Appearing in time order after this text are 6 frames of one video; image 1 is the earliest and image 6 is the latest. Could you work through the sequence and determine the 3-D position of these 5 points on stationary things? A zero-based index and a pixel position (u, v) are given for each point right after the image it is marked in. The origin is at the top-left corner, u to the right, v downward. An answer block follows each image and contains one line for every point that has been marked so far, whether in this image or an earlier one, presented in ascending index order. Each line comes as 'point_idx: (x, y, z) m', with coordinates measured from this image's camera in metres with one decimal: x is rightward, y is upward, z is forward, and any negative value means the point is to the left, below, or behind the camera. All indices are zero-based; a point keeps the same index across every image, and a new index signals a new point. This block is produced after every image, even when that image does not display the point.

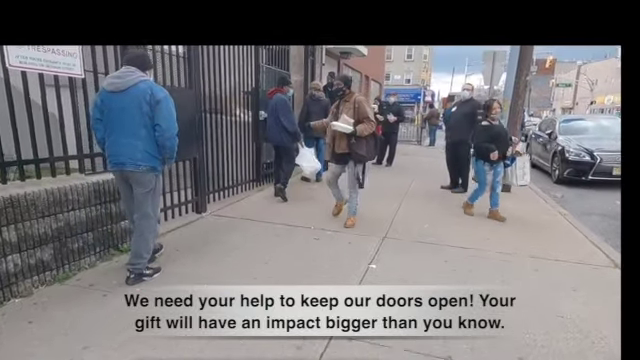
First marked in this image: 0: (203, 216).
0: (-1.3, -0.4, +4.7) m
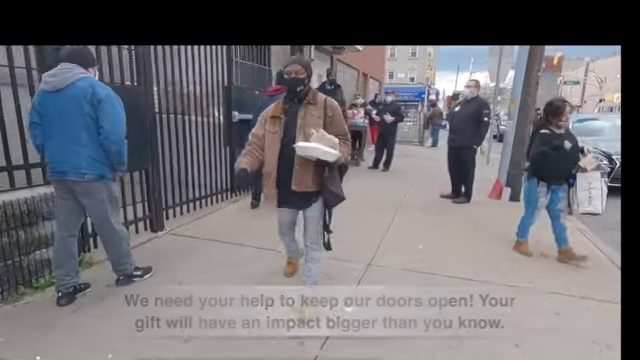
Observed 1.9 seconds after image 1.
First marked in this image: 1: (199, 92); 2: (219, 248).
0: (-1.5, -0.5, +4.0) m
1: (-1.3, +1.0, +4.6) m
2: (-0.9, -0.6, +3.8) m
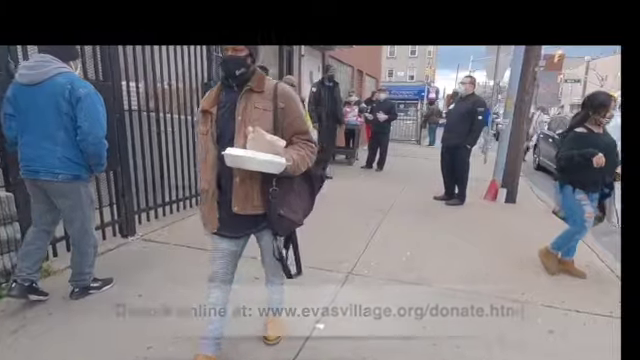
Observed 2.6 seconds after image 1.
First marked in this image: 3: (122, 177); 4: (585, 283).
0: (-1.7, -0.5, +3.7) m
1: (-1.5, +0.9, +4.3) m
2: (-1.1, -0.6, +3.5) m
3: (-1.7, 0.0, +3.6) m
4: (+2.1, -0.8, +3.3) m
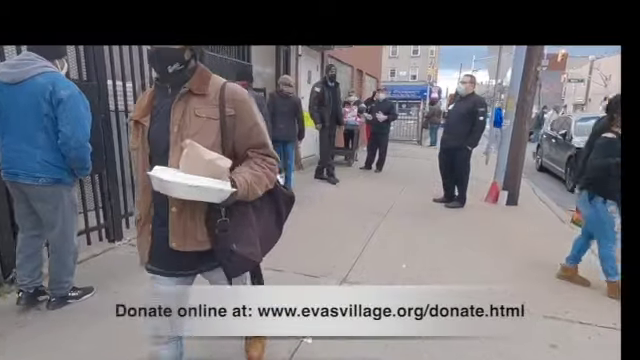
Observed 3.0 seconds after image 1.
0: (-1.8, -0.6, +3.6) m
1: (-1.6, +0.9, +4.2) m
2: (-1.1, -0.7, +3.4) m
3: (-1.8, 0.0, +3.5) m
4: (+2.0, -0.8, +3.2) m
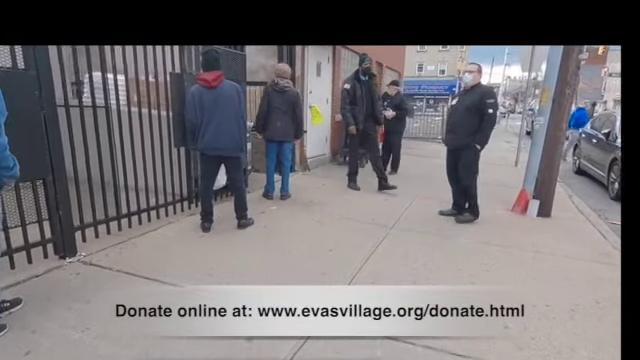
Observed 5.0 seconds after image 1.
0: (-1.9, -0.6, +3.1) m
1: (-1.6, +0.9, +3.7) m
2: (-1.3, -0.7, +2.9) m
3: (-1.9, 0.0, +3.0) m
4: (+1.9, -0.9, +2.4) m
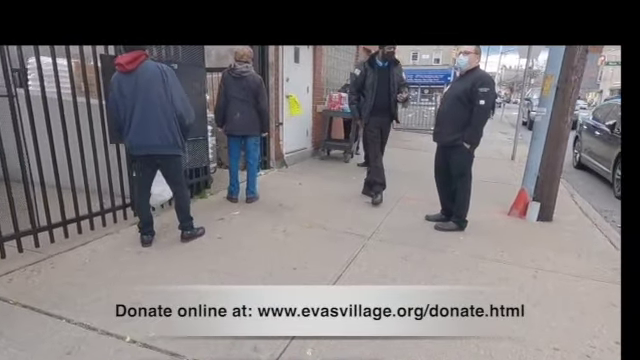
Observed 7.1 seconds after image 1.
0: (-2.2, -0.7, +2.5) m
1: (-1.9, +0.8, +3.0) m
2: (-1.6, -0.8, +2.2) m
3: (-2.2, -0.1, +2.3) m
4: (+1.6, -1.0, +1.8) m
